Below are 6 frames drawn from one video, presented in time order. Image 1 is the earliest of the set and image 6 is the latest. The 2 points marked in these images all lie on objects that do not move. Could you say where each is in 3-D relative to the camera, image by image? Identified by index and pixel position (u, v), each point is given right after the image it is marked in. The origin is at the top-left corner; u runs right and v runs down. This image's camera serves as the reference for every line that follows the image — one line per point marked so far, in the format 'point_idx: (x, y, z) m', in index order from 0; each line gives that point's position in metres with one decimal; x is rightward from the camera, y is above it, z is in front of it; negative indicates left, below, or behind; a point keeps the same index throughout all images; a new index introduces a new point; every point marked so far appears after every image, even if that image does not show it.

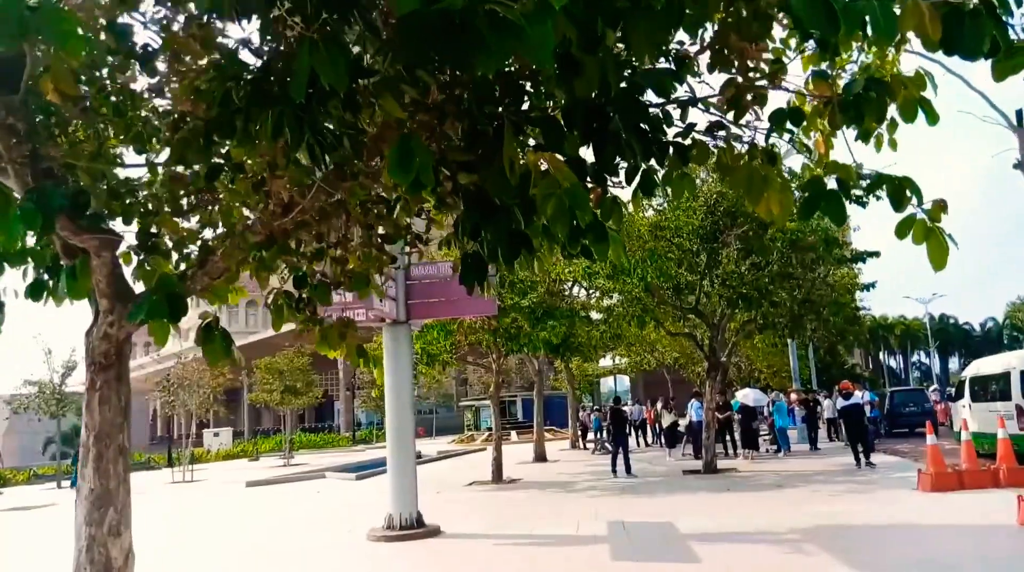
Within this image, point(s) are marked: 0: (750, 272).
0: (+4.8, +0.2, +17.6) m
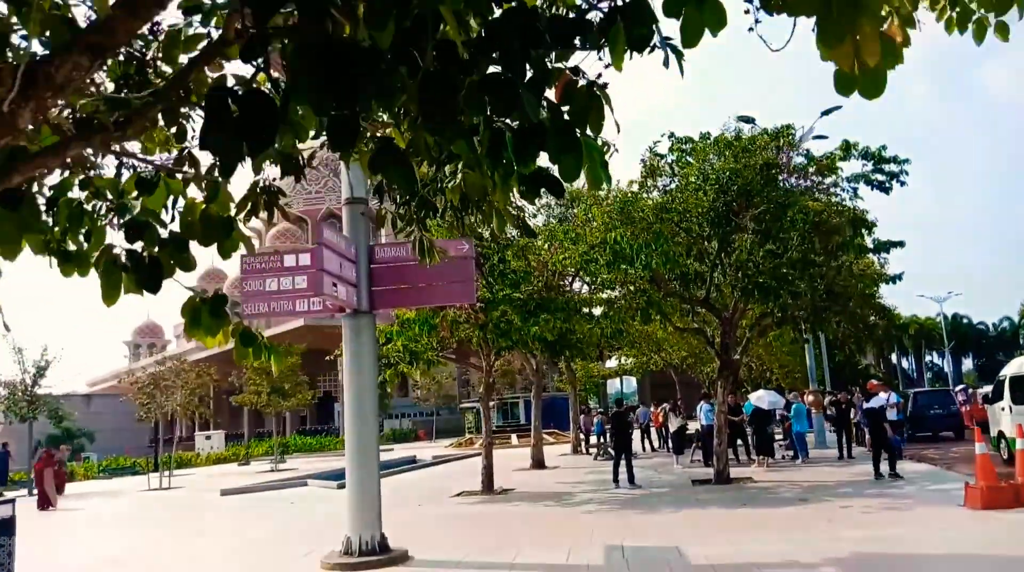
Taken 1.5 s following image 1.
0: (+4.6, +0.4, +15.8) m
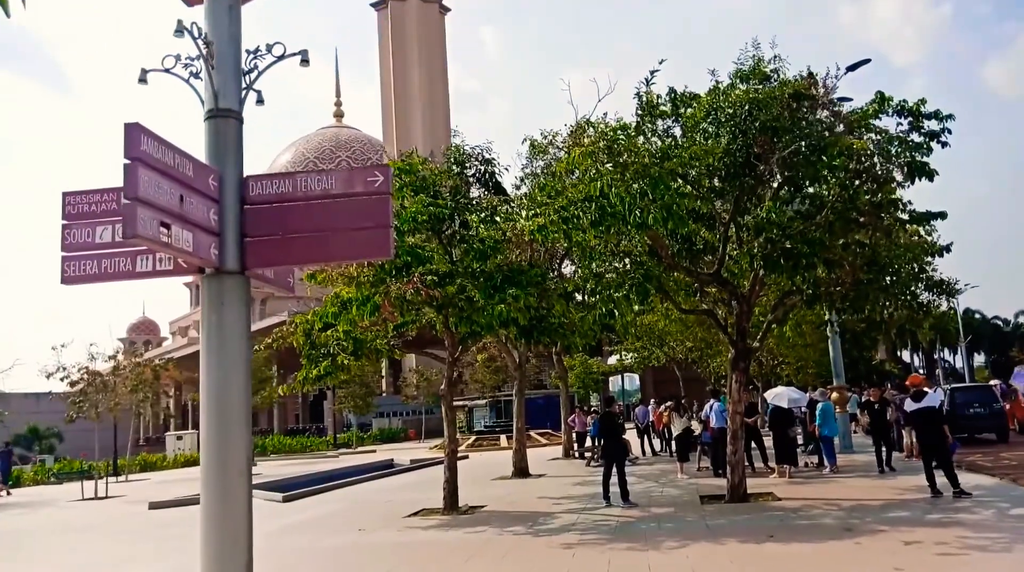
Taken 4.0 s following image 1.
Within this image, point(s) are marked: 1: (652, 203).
0: (+4.0, +0.9, +12.4) m
1: (+1.8, +1.1, +11.5) m
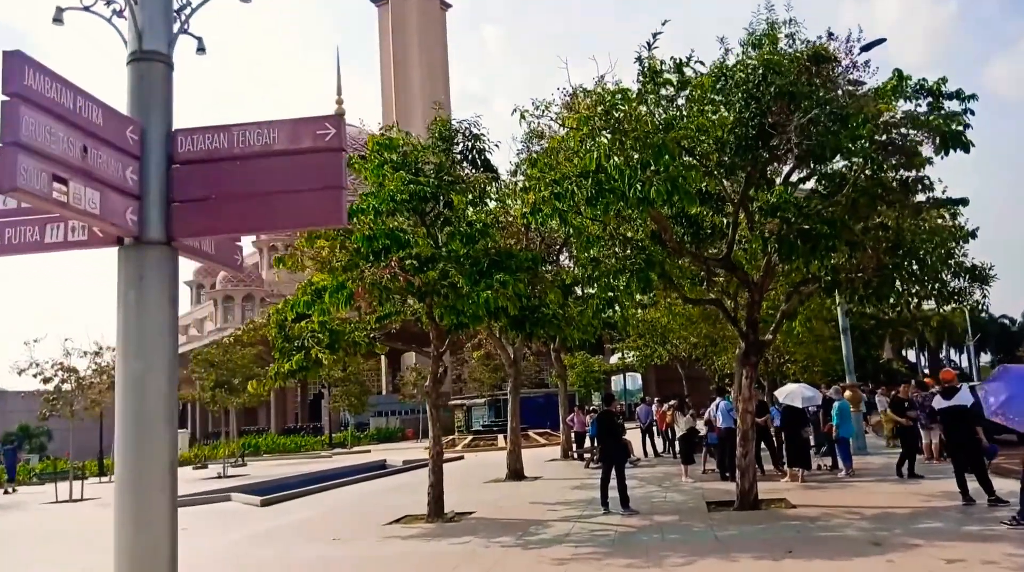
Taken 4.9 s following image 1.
0: (+3.8, +1.1, +11.2) m
1: (+1.7, +1.3, +10.3) m
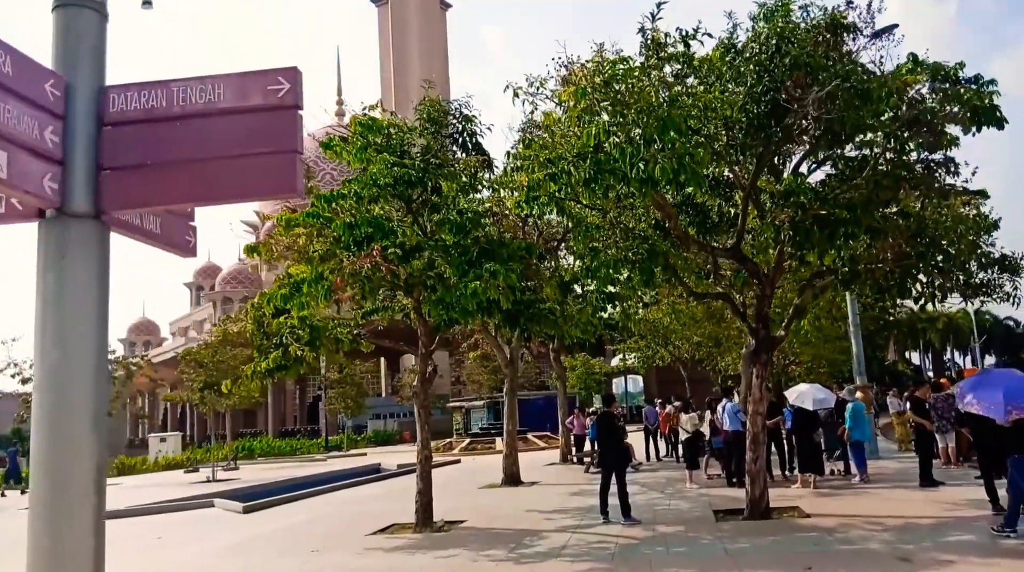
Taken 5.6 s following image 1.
0: (+3.7, +1.2, +10.3) m
1: (+1.6, +1.4, +9.5) m
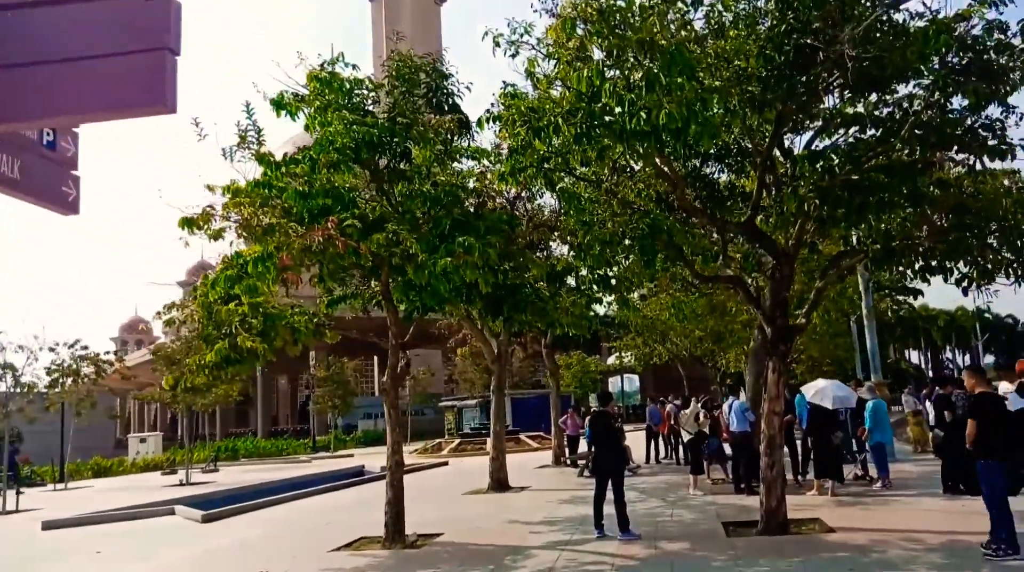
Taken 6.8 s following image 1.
0: (+3.5, +1.4, +8.8) m
1: (+1.4, +1.6, +7.9) m
